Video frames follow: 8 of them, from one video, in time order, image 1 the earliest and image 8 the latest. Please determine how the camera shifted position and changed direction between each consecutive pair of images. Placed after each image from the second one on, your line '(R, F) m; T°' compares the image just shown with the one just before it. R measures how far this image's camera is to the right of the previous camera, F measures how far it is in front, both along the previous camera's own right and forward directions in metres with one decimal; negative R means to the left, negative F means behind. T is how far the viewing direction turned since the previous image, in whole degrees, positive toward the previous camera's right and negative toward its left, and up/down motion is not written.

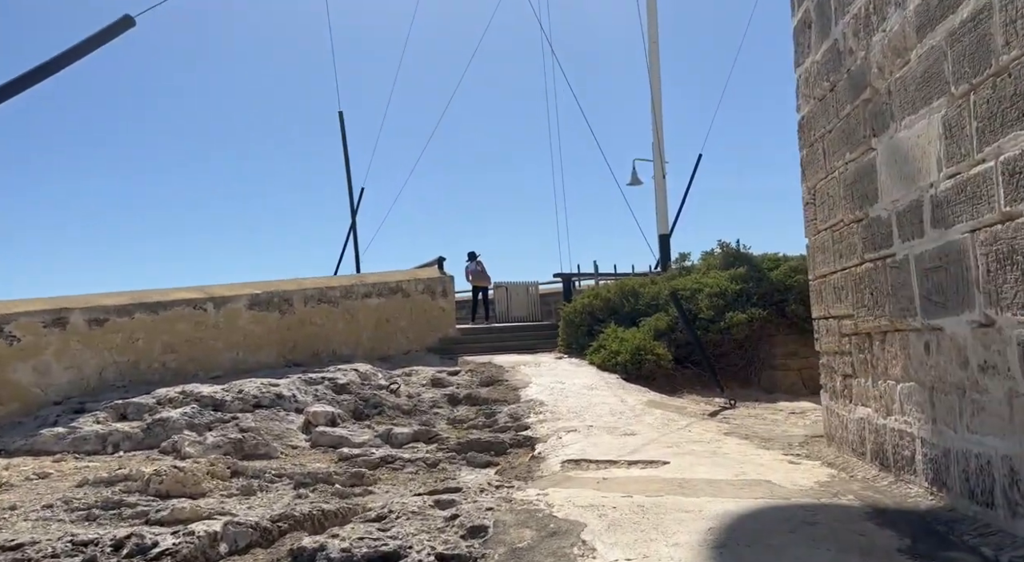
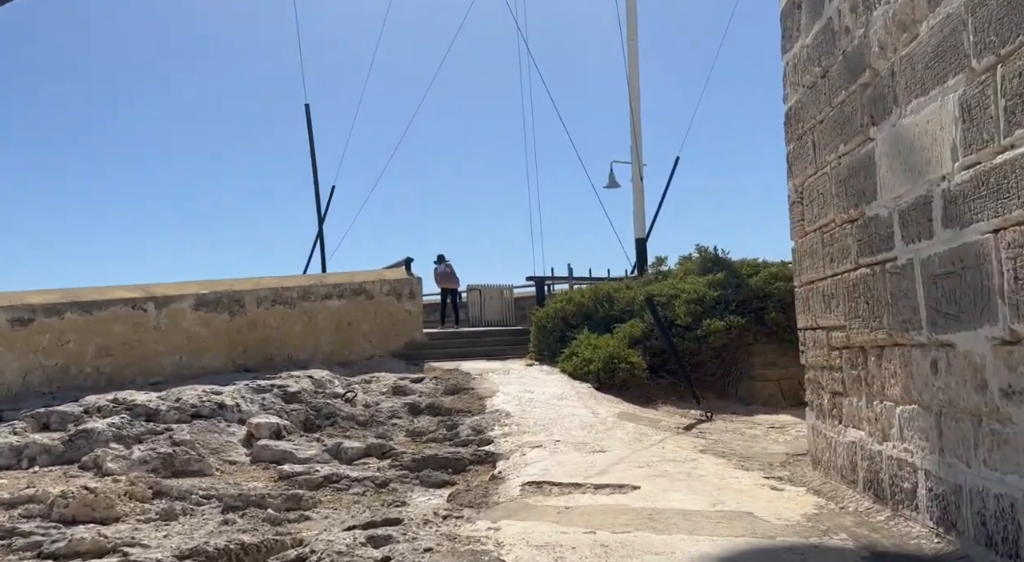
(+0.2, +0.6) m; +1°
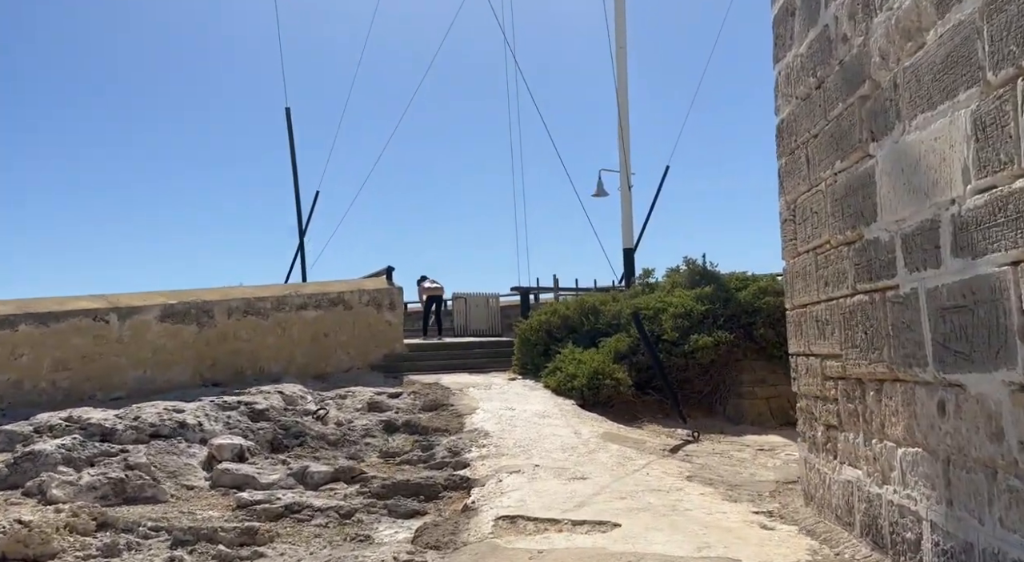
(+0.1, +0.4) m; +1°
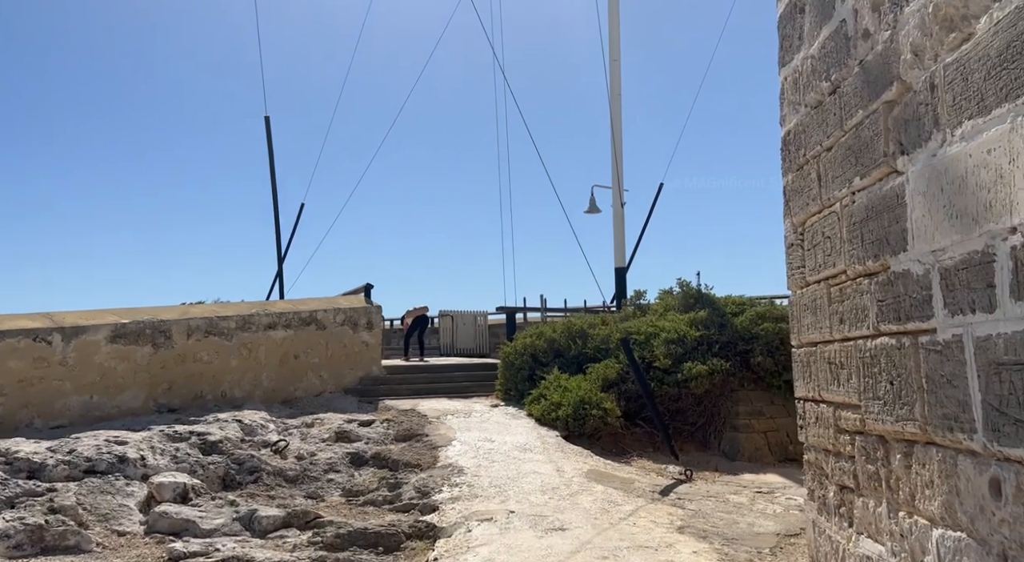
(+0.2, +0.7) m; 0°
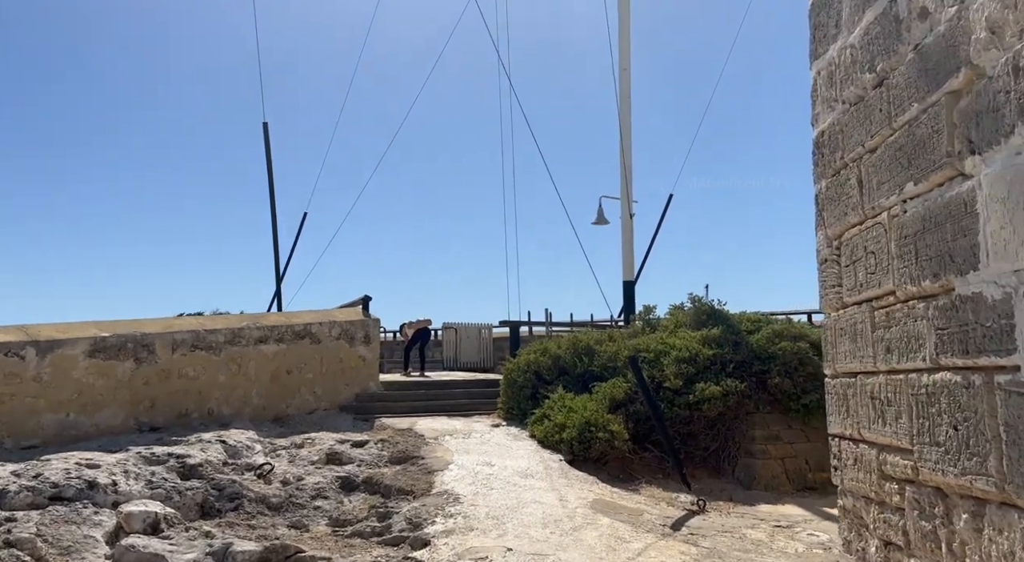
(+0.1, +0.6) m; 0°
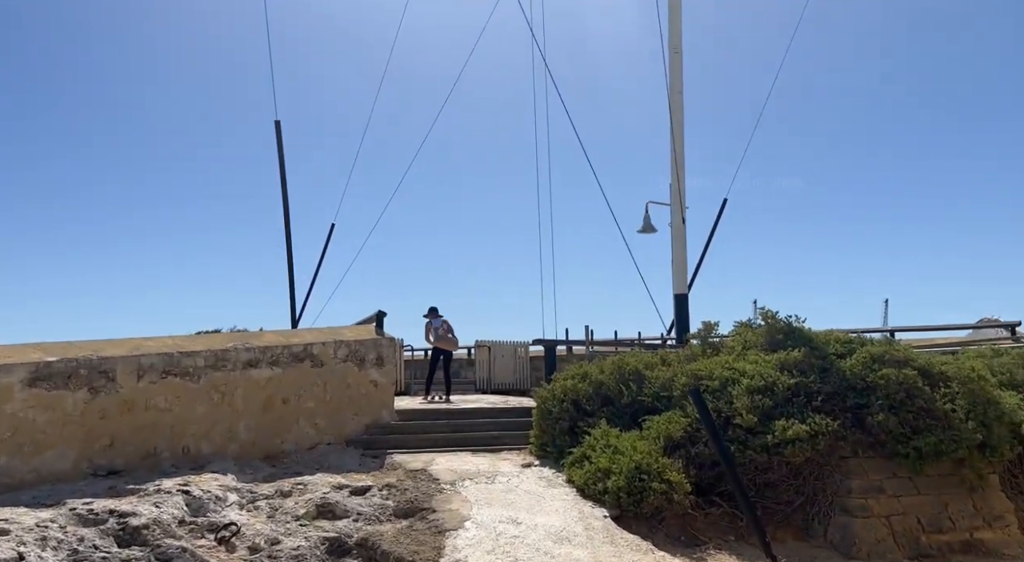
(+0.1, +1.8) m; -3°
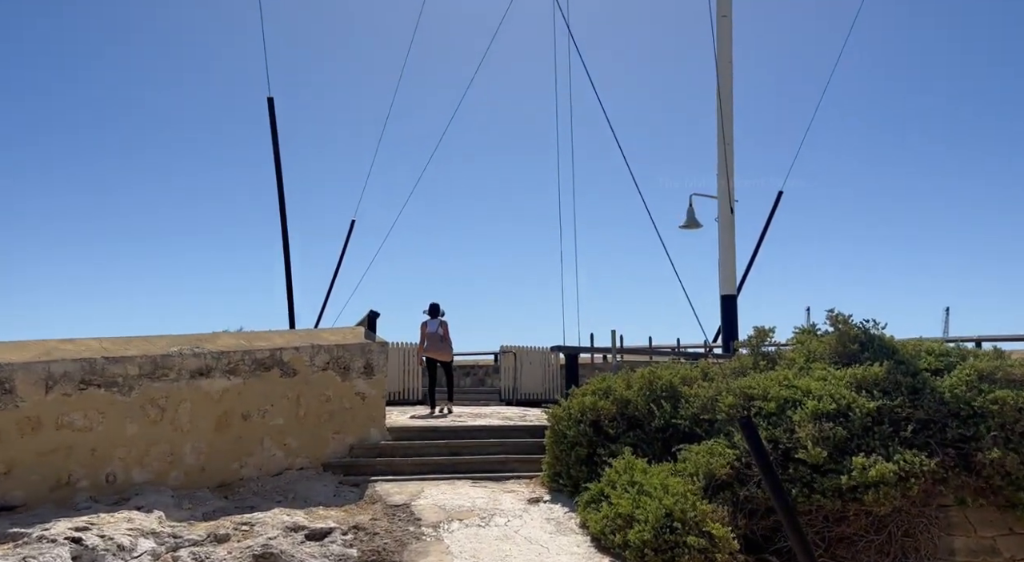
(+0.4, +1.8) m; -3°
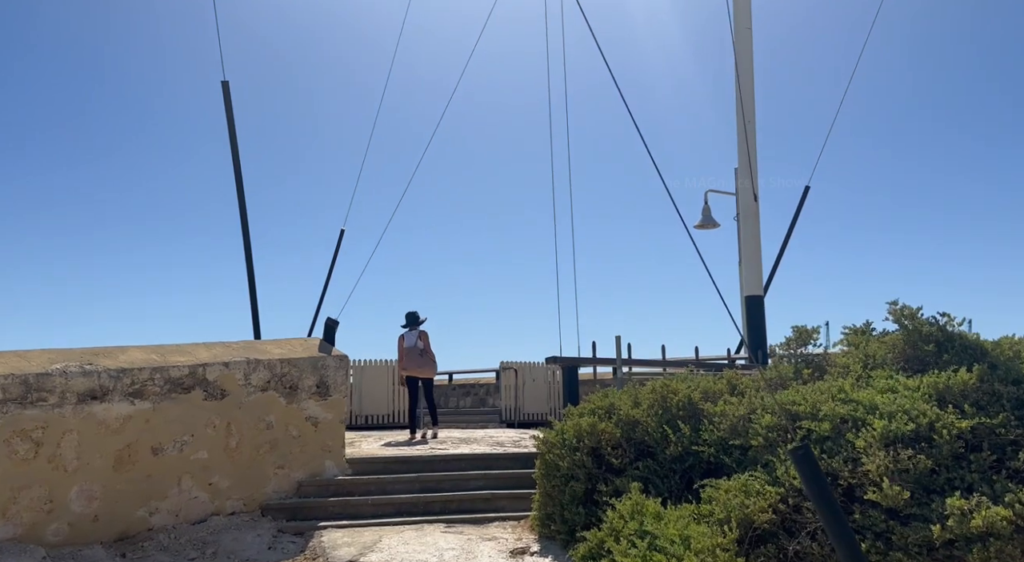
(+0.3, +1.7) m; -1°
